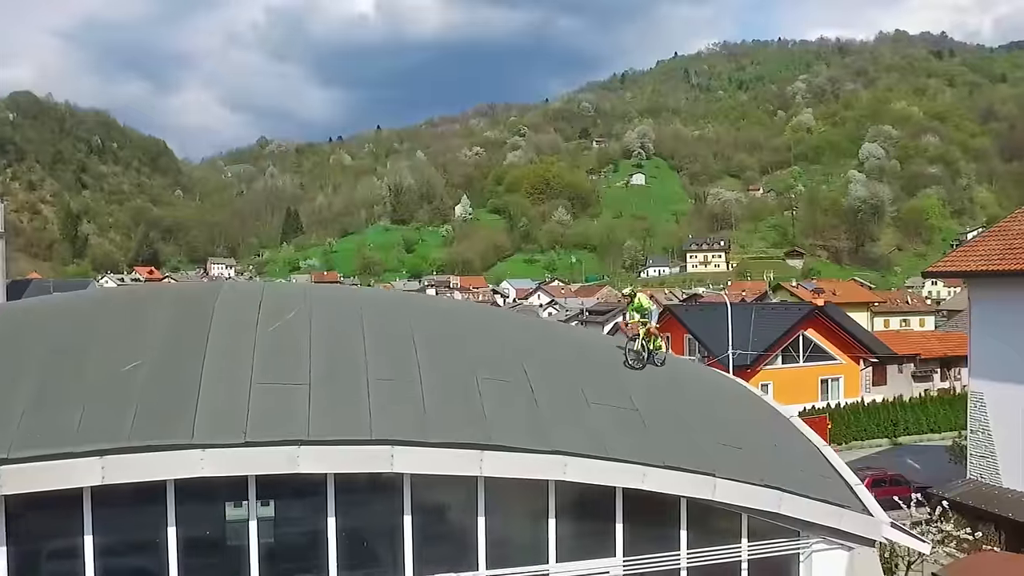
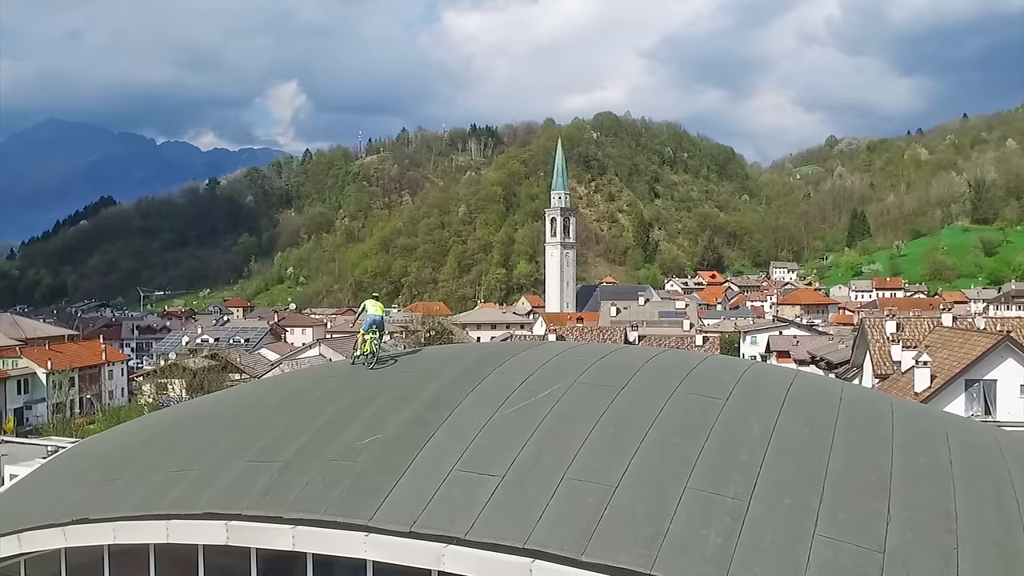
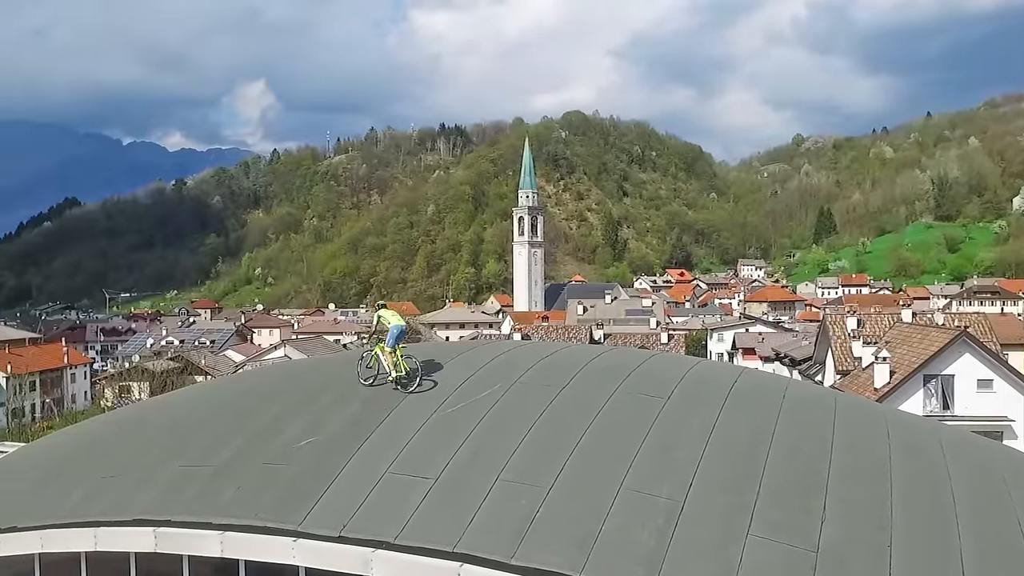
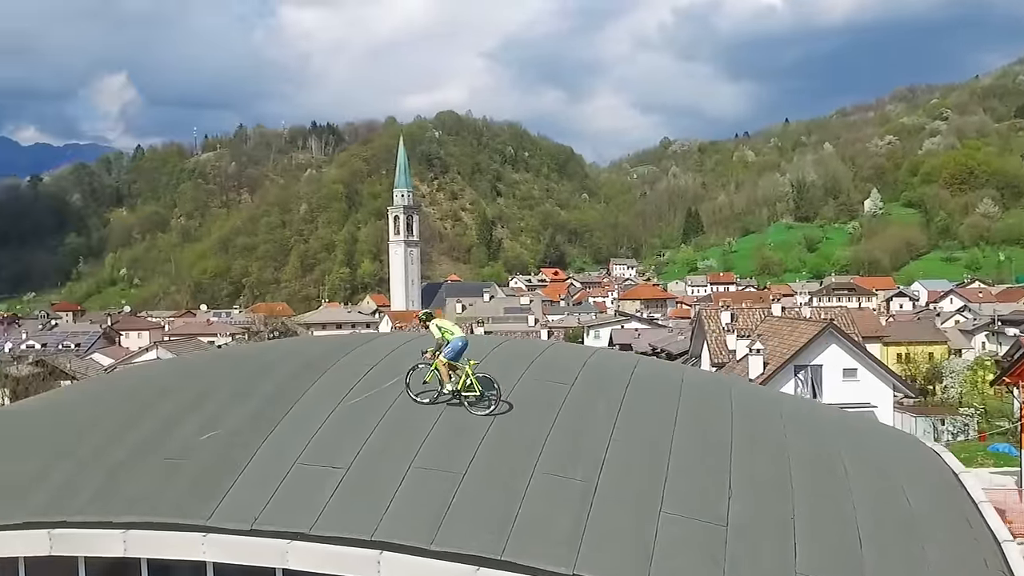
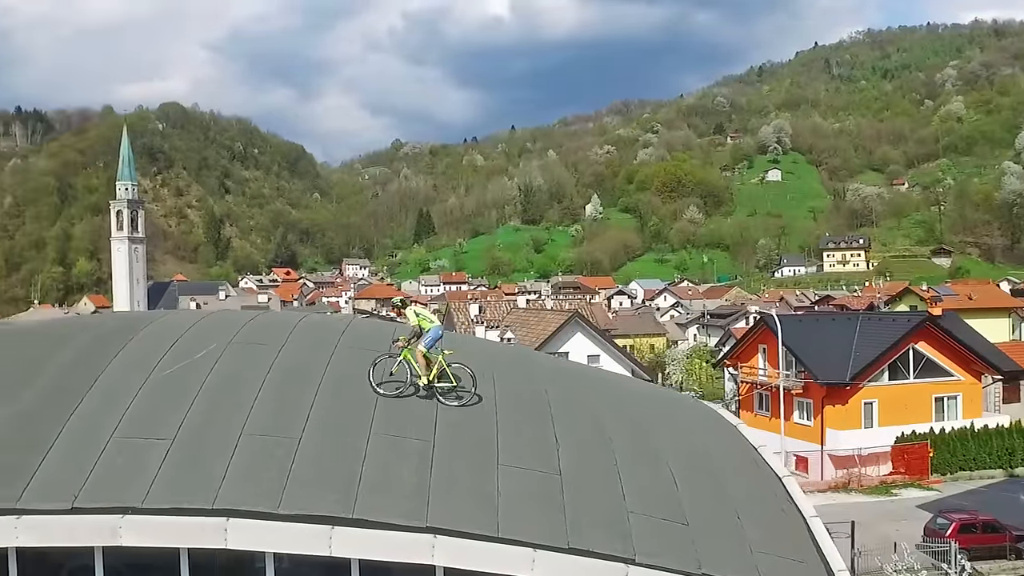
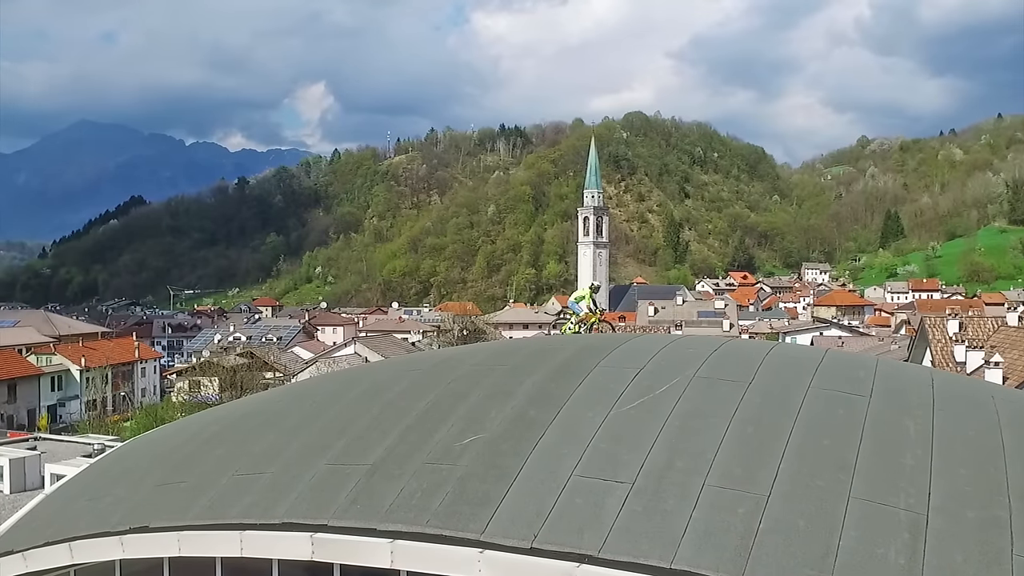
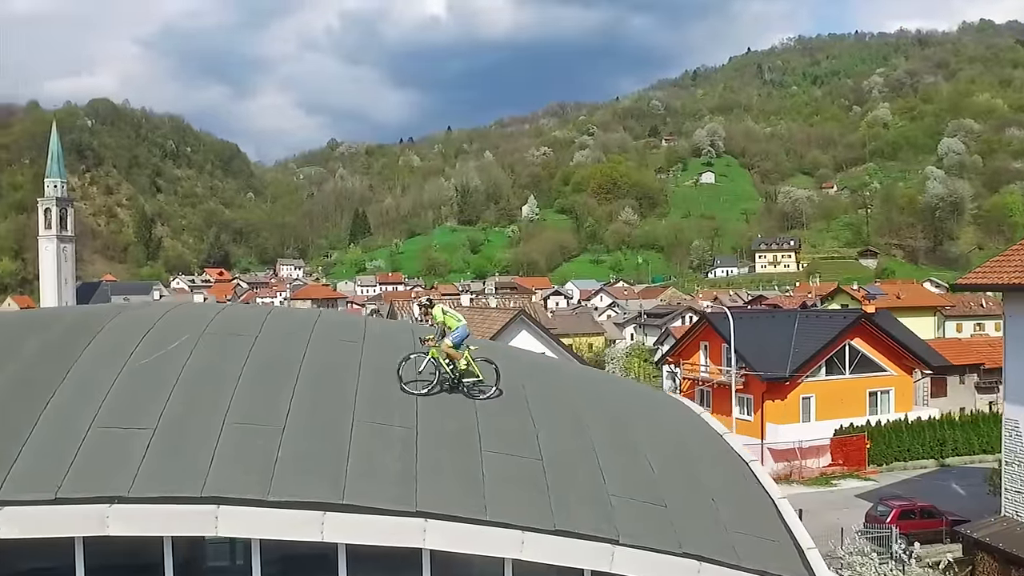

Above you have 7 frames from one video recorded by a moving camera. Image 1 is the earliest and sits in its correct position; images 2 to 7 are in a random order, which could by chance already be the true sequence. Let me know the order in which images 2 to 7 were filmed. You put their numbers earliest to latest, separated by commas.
7, 5, 4, 3, 2, 6
